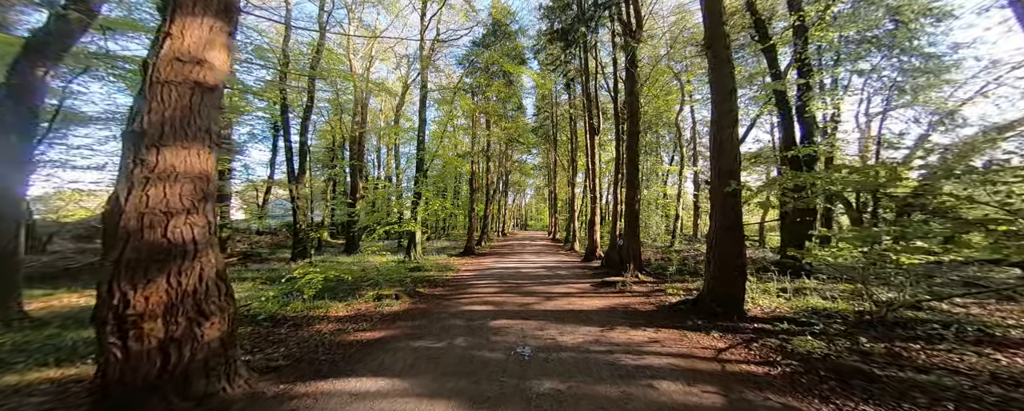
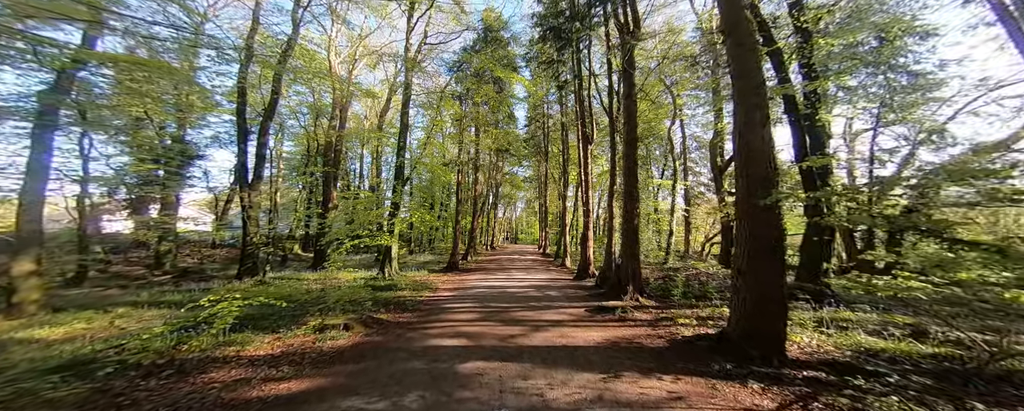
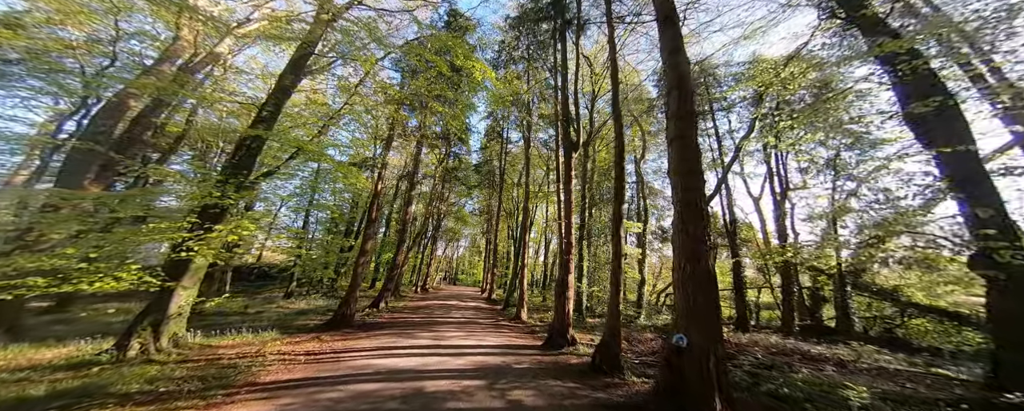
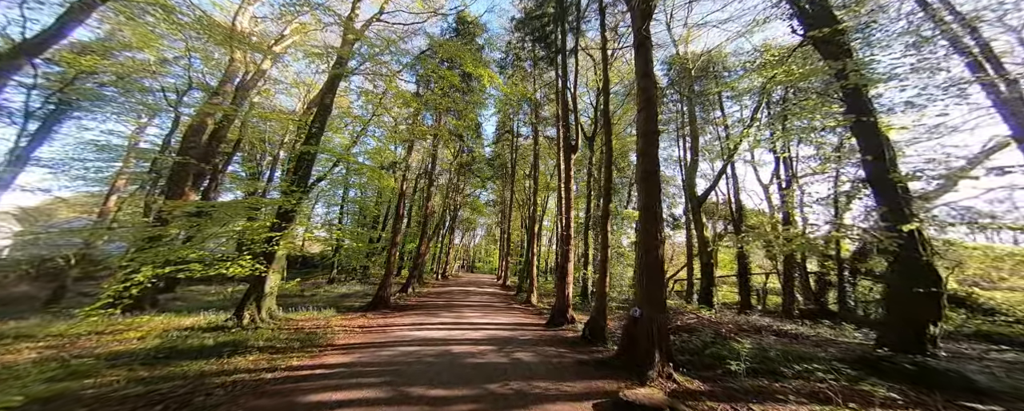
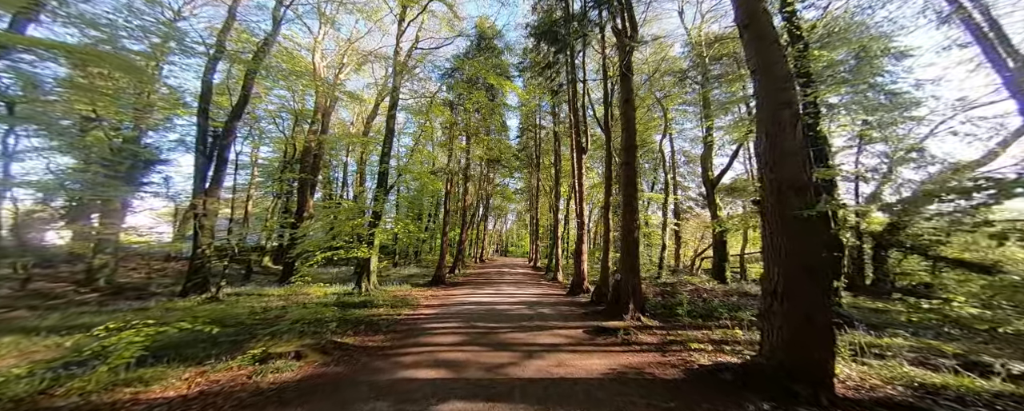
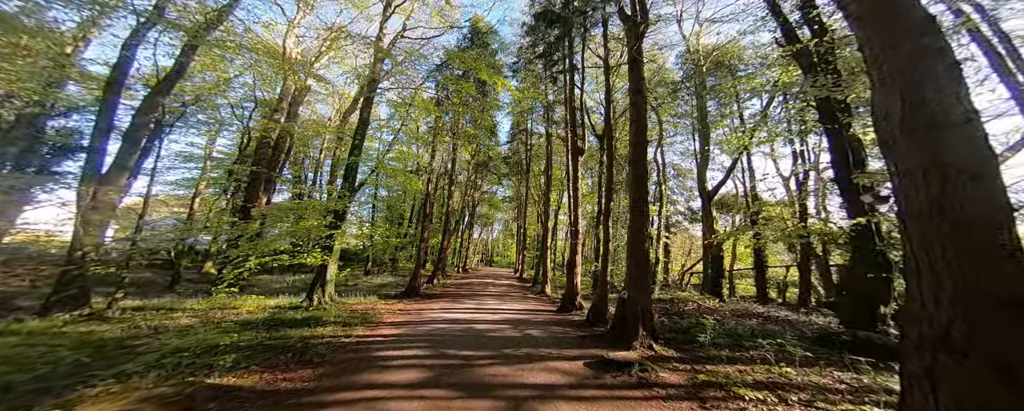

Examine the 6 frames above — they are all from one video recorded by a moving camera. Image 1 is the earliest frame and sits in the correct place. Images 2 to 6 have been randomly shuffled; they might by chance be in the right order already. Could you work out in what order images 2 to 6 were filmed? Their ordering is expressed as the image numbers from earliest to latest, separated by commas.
2, 5, 6, 4, 3
